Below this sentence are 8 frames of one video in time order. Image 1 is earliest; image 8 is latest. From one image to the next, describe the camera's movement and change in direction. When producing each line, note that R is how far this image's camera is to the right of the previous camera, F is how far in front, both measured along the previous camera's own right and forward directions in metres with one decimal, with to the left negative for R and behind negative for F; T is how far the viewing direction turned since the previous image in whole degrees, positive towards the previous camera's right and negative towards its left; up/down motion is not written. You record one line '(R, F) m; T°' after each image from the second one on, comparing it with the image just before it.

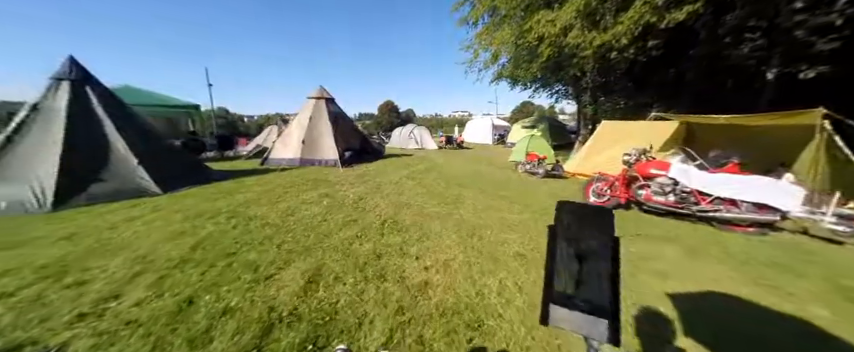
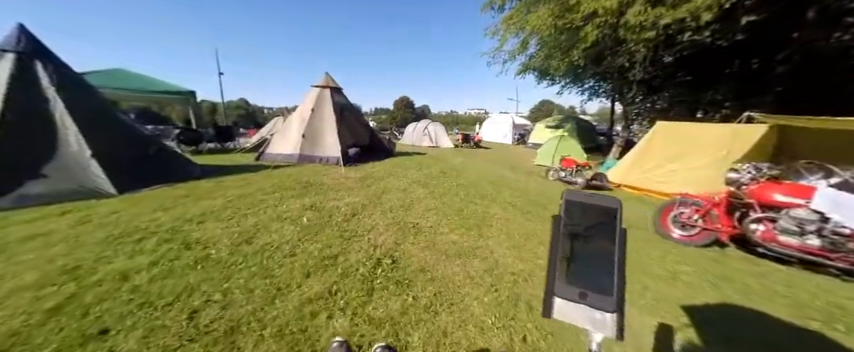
(-0.1, +1.4) m; -3°
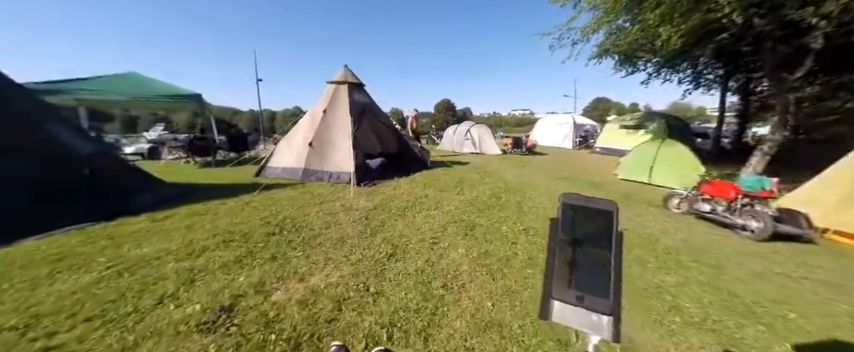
(-0.1, +2.7) m; -9°
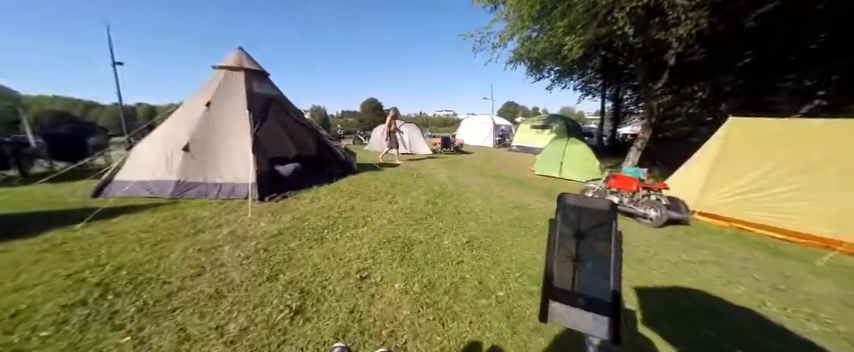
(+0.1, +0.8) m; +16°
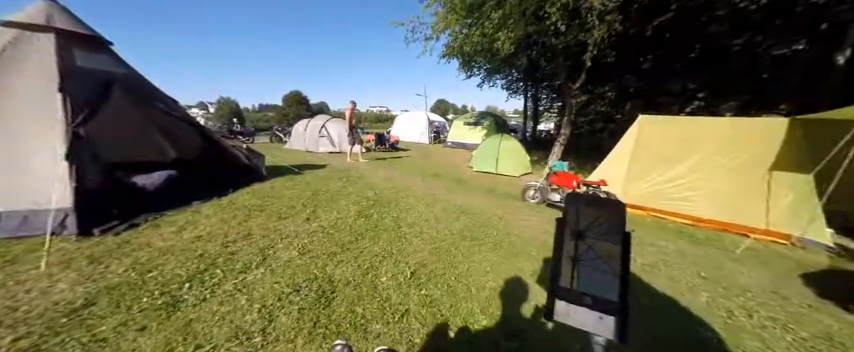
(+0.1, +1.0) m; +14°
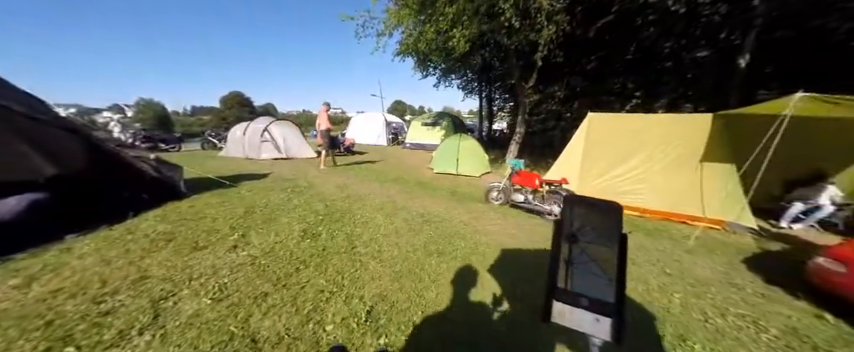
(+0.1, +0.5) m; +9°
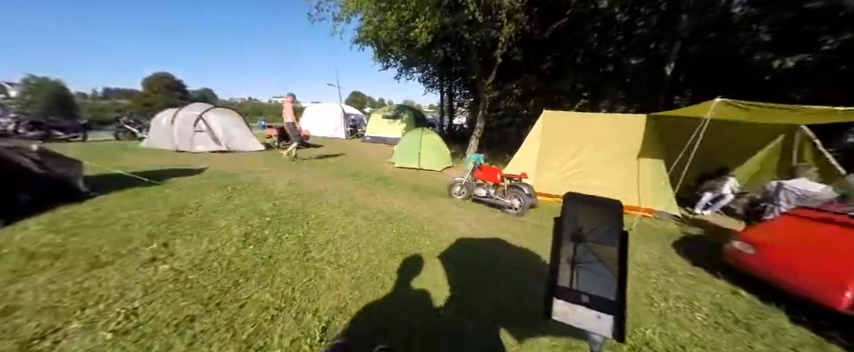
(0.0, +0.2) m; +9°
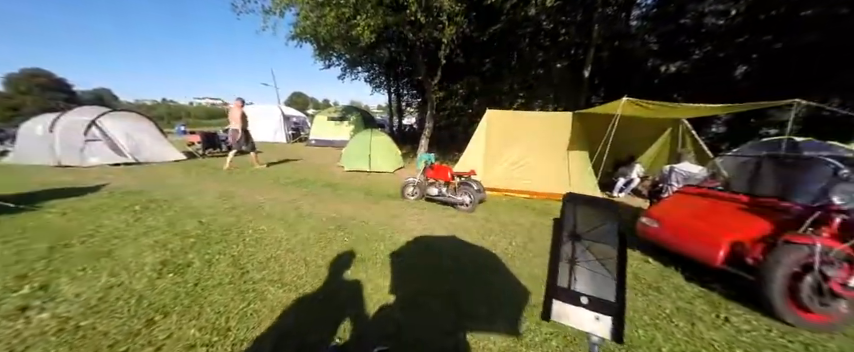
(0.0, 0.0) m; +10°
